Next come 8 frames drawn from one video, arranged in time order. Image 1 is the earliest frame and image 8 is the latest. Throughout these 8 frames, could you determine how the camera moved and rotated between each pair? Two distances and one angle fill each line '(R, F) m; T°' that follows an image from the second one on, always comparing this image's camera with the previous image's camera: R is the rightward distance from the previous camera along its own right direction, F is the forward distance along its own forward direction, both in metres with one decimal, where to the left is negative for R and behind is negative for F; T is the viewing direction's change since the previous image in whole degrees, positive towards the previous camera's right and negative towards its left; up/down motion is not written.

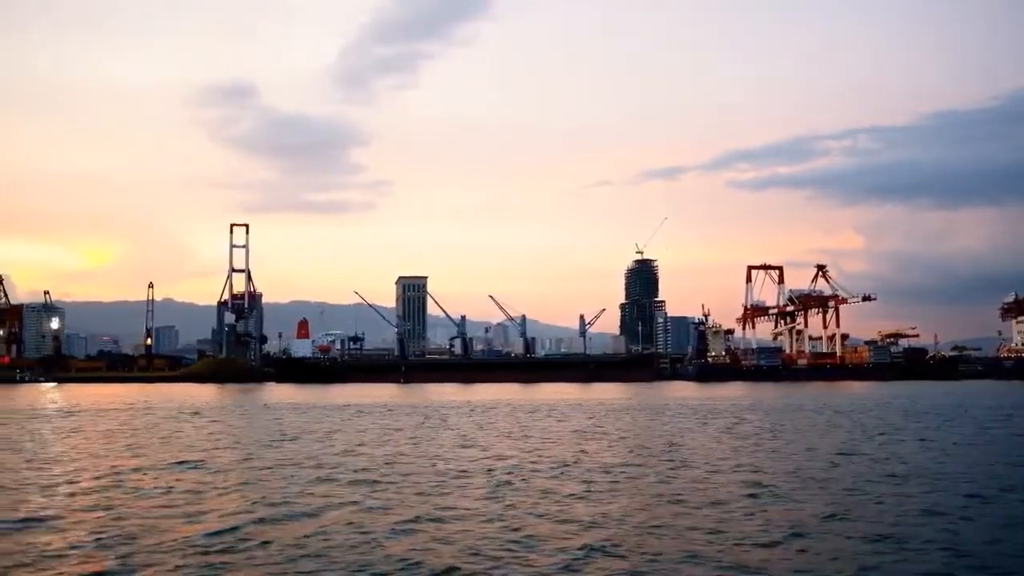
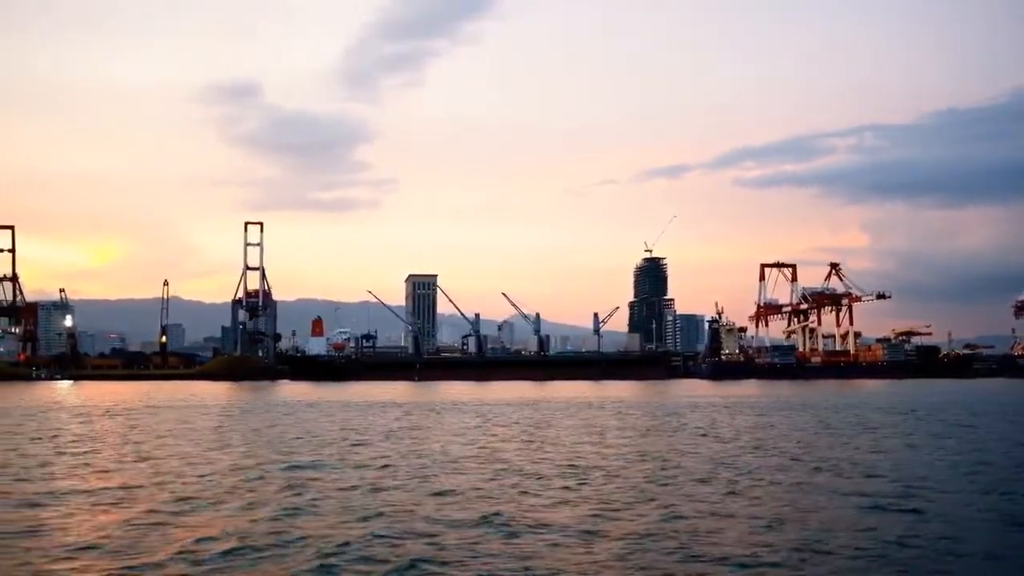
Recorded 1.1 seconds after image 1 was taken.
(-0.7, 0.0) m; 0°
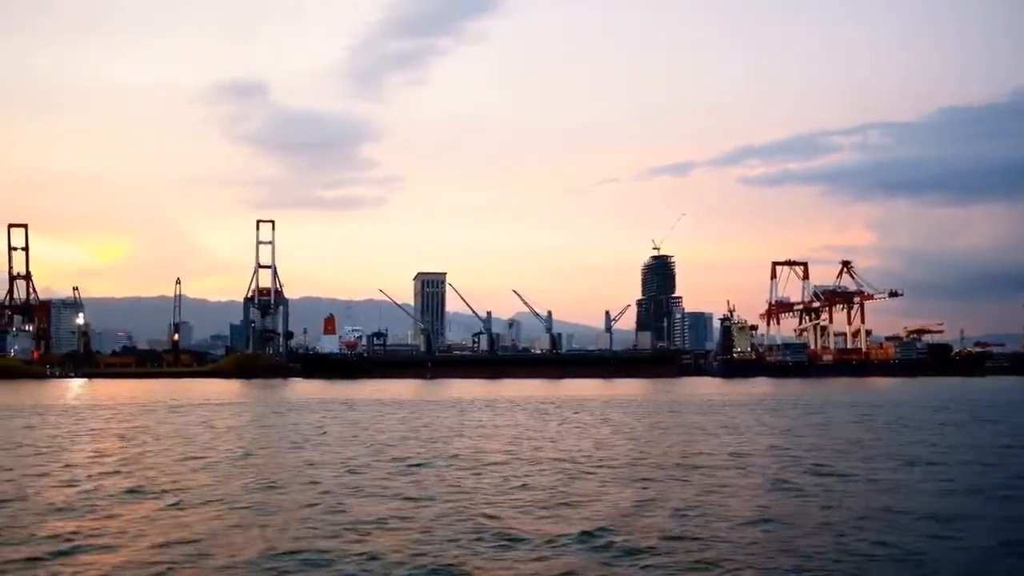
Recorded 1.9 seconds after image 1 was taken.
(-0.5, 0.0) m; 0°
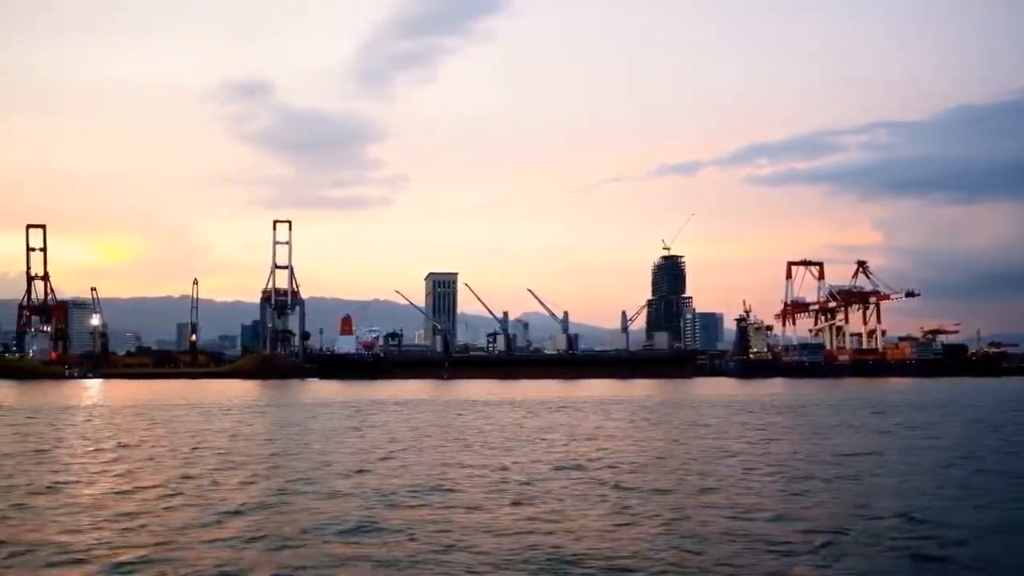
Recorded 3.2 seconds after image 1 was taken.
(-0.9, 0.0) m; 0°
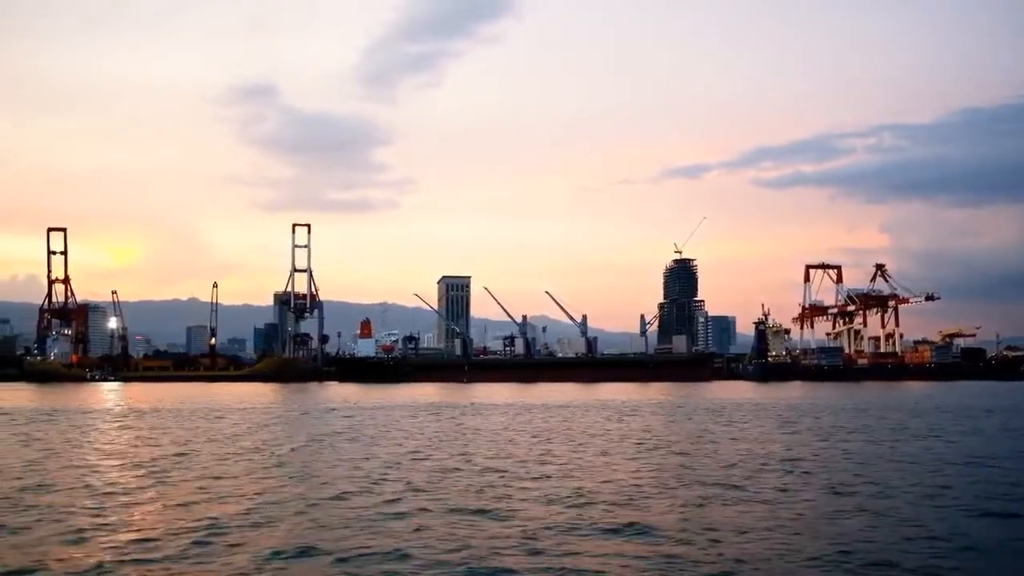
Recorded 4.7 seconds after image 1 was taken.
(-1.0, 0.0) m; 0°
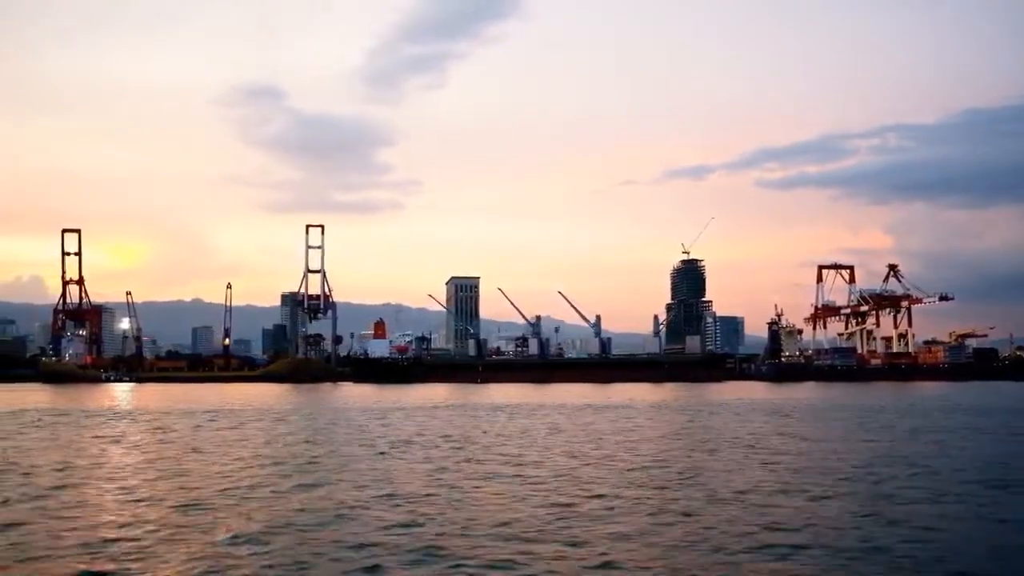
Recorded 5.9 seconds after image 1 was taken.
(-0.8, 0.0) m; 0°
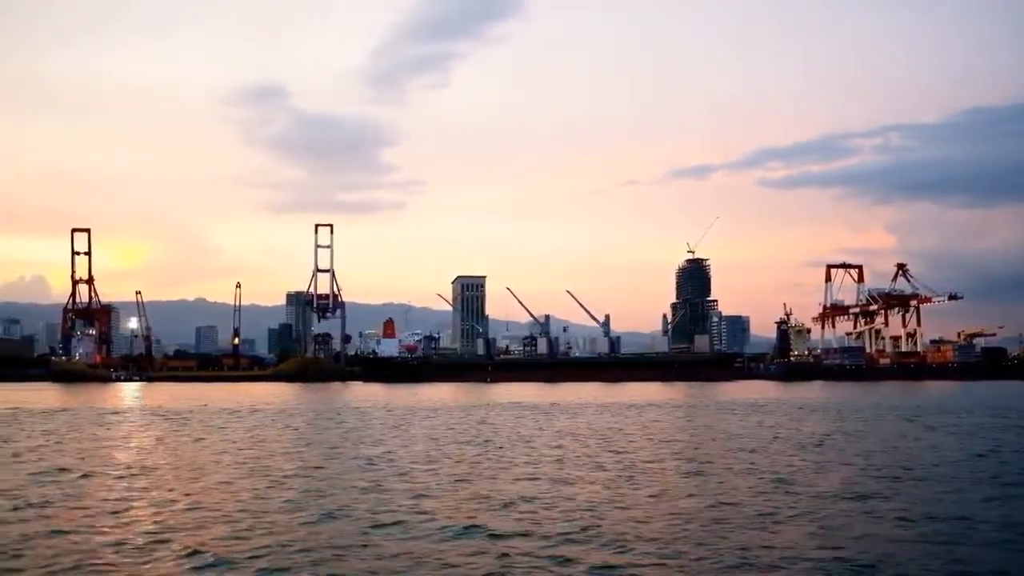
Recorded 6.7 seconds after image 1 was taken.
(-0.5, 0.0) m; 0°
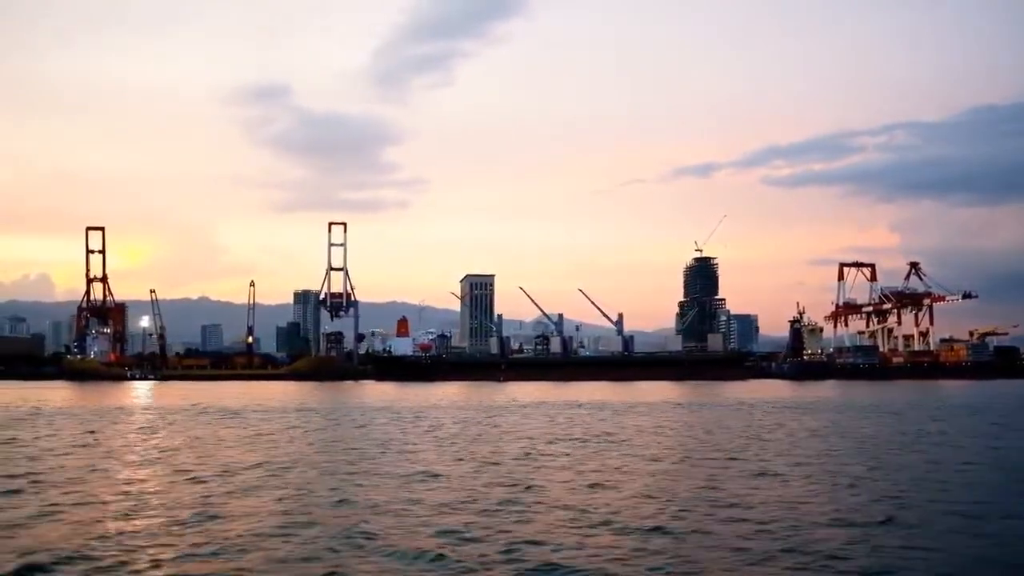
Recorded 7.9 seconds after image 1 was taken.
(-0.8, 0.0) m; 0°
